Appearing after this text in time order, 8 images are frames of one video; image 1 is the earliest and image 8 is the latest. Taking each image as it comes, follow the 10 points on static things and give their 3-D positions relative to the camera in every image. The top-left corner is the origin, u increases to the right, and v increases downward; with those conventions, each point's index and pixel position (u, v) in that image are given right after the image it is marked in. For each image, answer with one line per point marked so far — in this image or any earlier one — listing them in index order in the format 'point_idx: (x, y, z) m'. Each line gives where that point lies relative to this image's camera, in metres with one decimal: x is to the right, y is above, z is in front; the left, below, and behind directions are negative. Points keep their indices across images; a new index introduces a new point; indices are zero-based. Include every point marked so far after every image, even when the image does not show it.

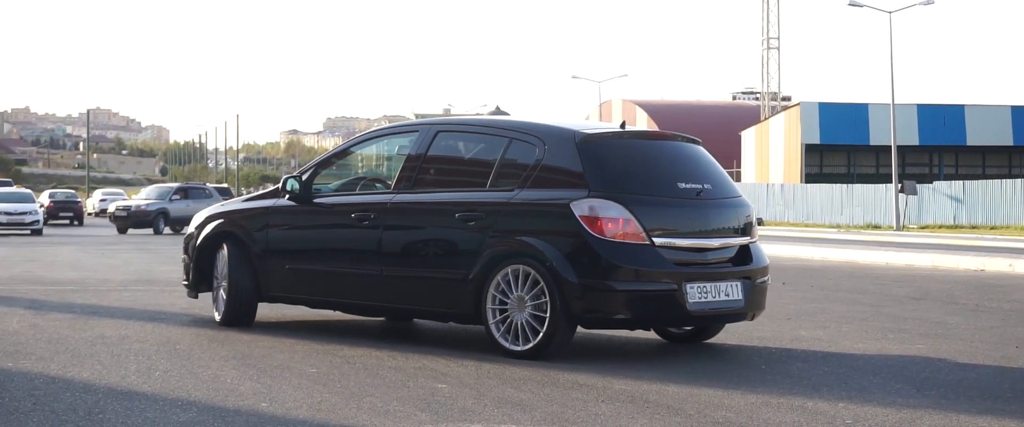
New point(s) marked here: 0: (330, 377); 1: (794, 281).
0: (-1.0, -0.9, +6.6) m
1: (+3.9, -0.9, +16.6) m
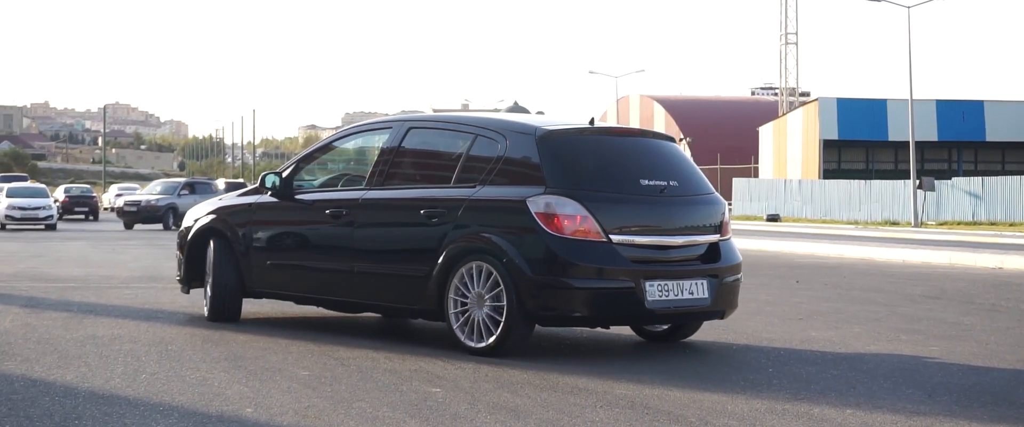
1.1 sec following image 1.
0: (-1.0, -0.9, +6.4) m
1: (+4.0, -0.9, +16.3) m
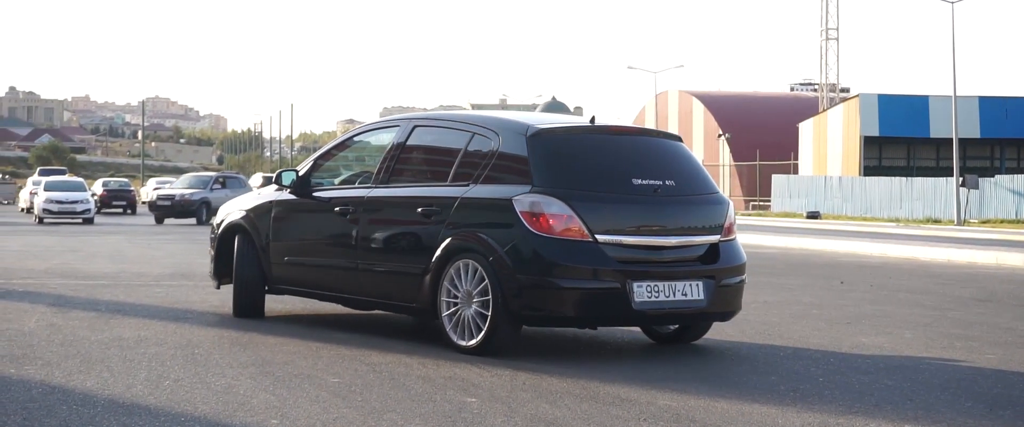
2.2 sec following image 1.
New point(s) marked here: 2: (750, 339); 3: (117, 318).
0: (-0.8, -0.9, +6.2) m
1: (+4.5, -0.9, +15.9) m
2: (+1.7, -0.9, +9.2) m
3: (-2.9, -0.8, +8.9) m
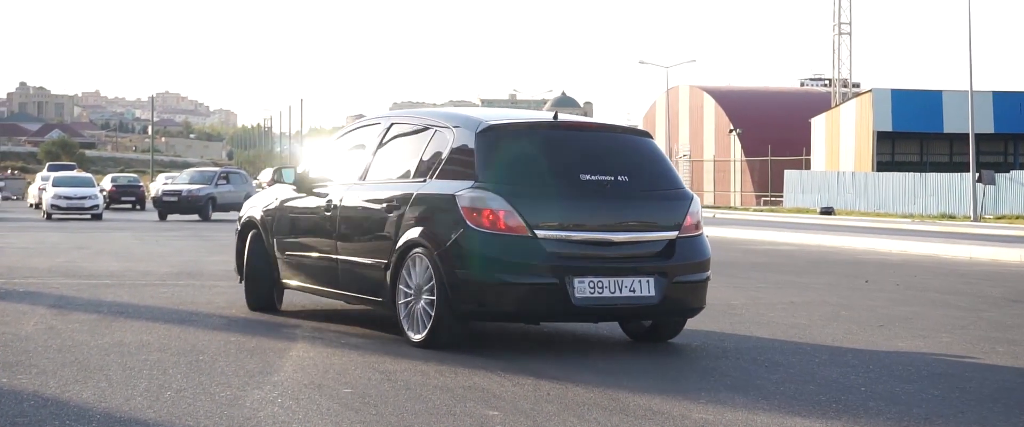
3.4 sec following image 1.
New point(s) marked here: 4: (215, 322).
0: (-0.7, -0.9, +5.8) m
1: (+4.7, -0.8, +15.5) m
2: (+1.9, -0.9, +8.8) m
3: (-2.8, -0.8, +8.6) m
4: (-2.1, -0.8, +8.6) m
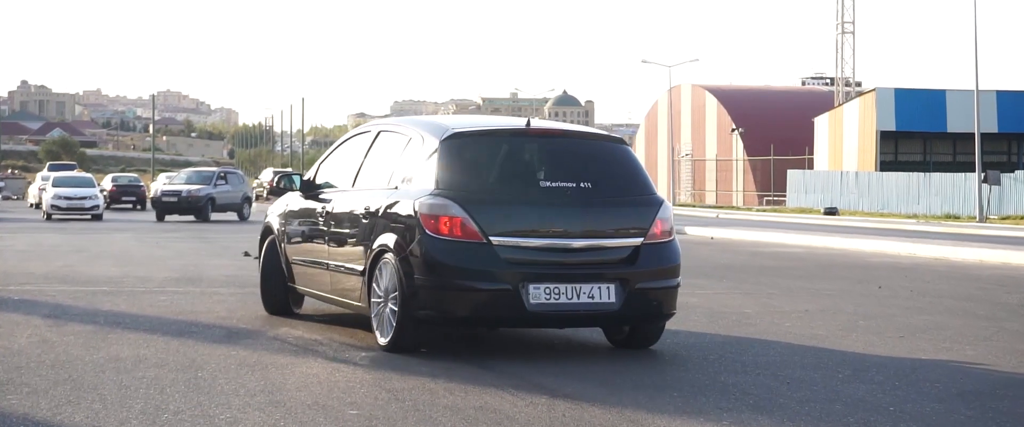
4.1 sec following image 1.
0: (-0.6, -1.0, +5.5) m
1: (+4.8, -0.9, +15.2) m
2: (+1.9, -1.0, +8.5) m
3: (-2.7, -0.8, +8.3) m
4: (-2.1, -0.8, +8.4) m
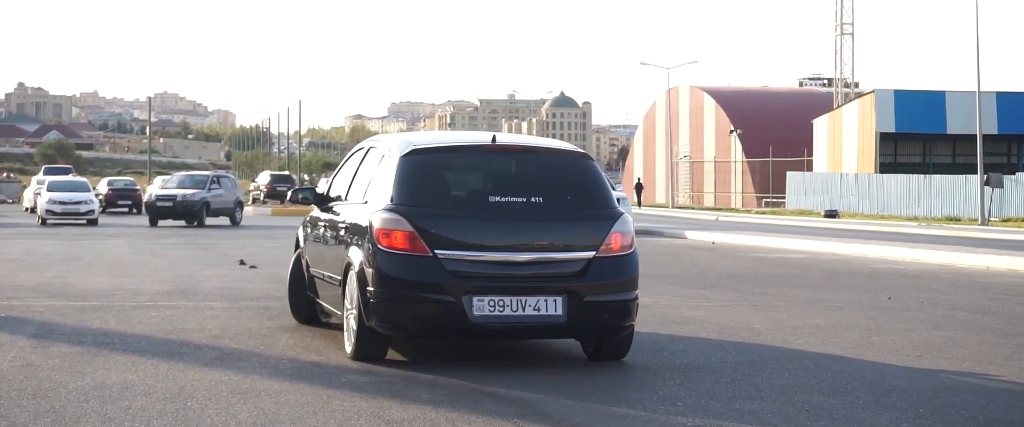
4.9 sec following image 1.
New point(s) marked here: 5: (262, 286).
0: (-0.6, -1.1, +5.2) m
1: (+4.8, -1.0, +14.9) m
2: (+2.0, -1.1, +8.2) m
3: (-2.7, -0.9, +7.9) m
4: (-2.0, -0.9, +8.0) m
5: (-2.9, -0.8, +13.9) m
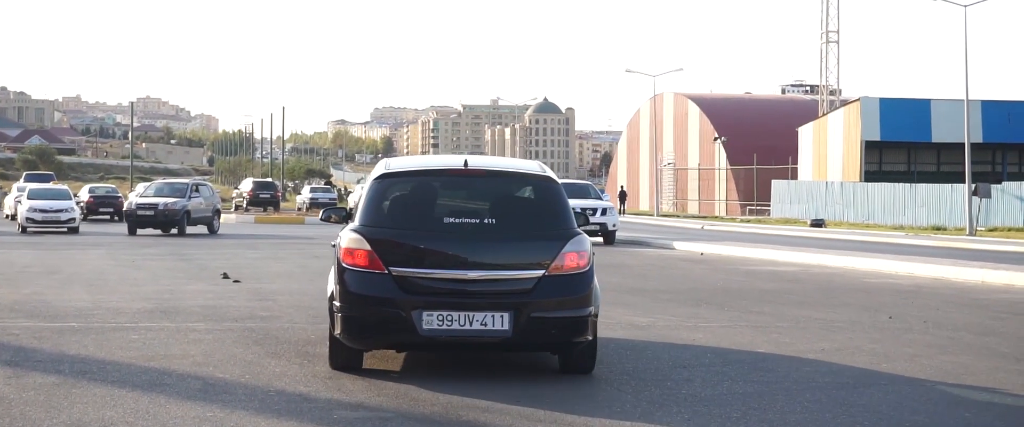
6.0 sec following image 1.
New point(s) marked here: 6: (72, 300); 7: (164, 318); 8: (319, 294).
0: (-0.6, -1.2, +4.8) m
1: (+4.7, -1.2, +14.6) m
2: (+2.0, -1.3, +7.8) m
3: (-2.7, -1.1, +7.5) m
4: (-2.1, -1.1, +7.6) m
5: (-3.0, -1.0, +13.5) m
6: (-4.9, -1.0, +13.4) m
7: (-3.4, -1.0, +11.7) m
8: (-2.5, -1.0, +15.2) m
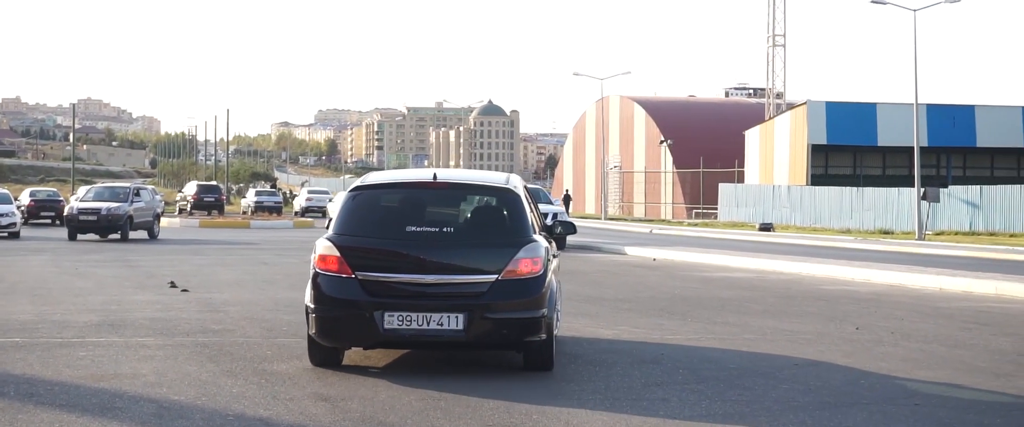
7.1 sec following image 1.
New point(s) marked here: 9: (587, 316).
0: (-0.6, -1.3, +4.4) m
1: (+4.2, -1.3, +14.4) m
2: (+1.8, -1.3, +7.6) m
3: (-2.8, -1.2, +7.0) m
4: (-2.2, -1.2, +7.2) m
5: (-3.4, -1.1, +13.0) m
6: (-5.3, -1.0, +12.8) m
7: (-3.7, -1.1, +11.2) m
8: (-3.0, -1.1, +14.8) m
9: (+0.9, -1.3, +14.8) m
